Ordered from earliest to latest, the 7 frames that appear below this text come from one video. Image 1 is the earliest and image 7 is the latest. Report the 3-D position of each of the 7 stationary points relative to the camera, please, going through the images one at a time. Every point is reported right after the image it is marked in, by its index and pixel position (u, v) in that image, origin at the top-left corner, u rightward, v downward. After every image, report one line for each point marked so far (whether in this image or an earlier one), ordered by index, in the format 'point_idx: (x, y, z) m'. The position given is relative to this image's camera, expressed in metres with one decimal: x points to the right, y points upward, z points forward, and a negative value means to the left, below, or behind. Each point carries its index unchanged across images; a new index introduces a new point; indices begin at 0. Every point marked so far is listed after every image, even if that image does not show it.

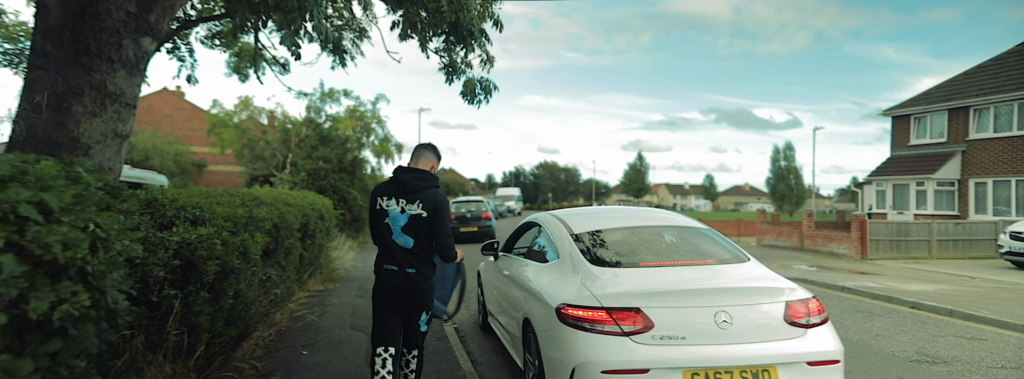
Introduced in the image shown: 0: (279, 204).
0: (-3.6, -0.2, +6.5) m
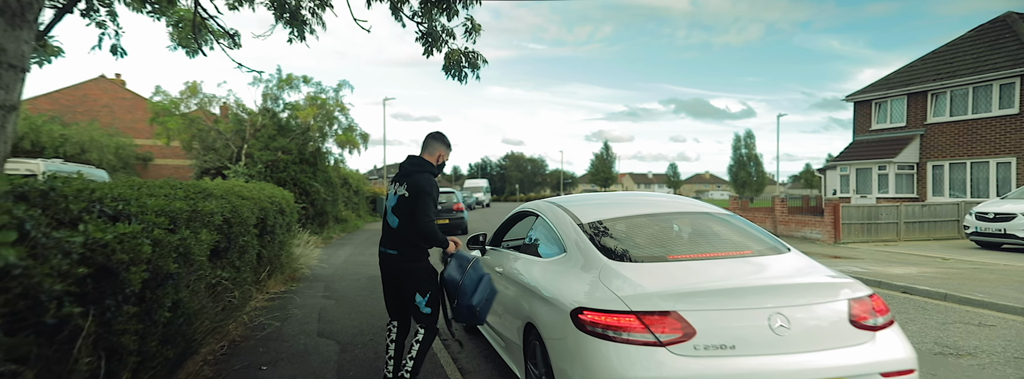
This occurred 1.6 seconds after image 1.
0: (-3.8, -0.1, +5.8) m
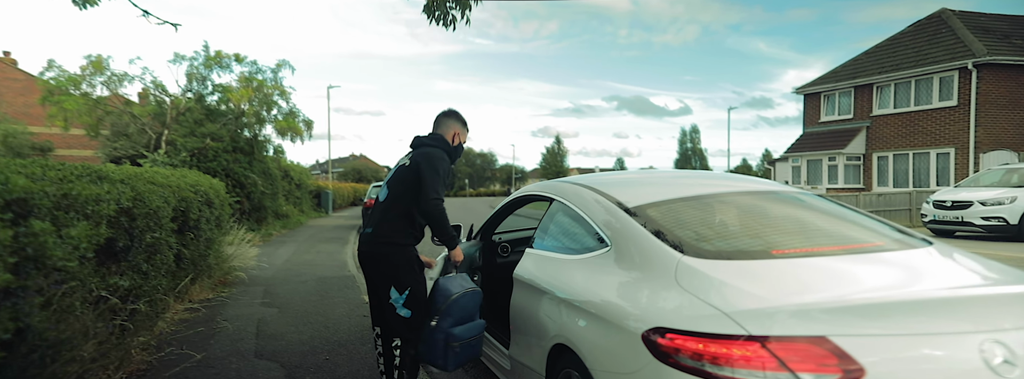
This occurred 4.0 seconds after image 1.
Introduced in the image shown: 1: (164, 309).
0: (-4.0, +0.1, +4.5) m
1: (-3.6, -1.2, +4.4) m
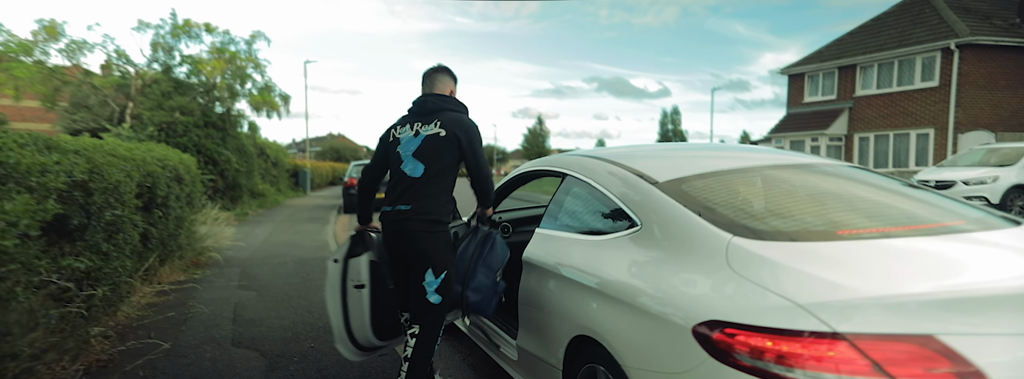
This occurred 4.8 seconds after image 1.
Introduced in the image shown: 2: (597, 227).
0: (-4.0, +0.3, +4.1) m
1: (-3.6, -1.0, +4.0) m
2: (+0.4, -0.2, +2.2) m
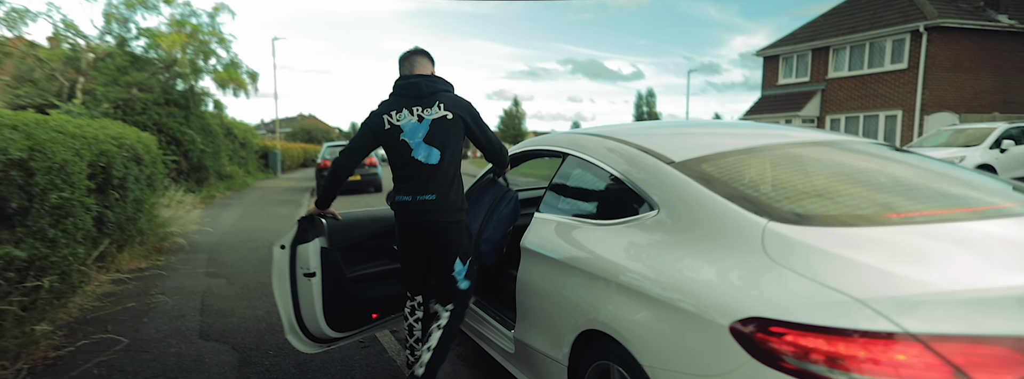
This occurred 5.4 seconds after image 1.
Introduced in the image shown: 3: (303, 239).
0: (-4.1, +0.5, +3.7) m
1: (-3.7, -0.8, +3.7) m
2: (+0.4, -0.1, +2.1) m
3: (-1.1, -0.3, +2.3) m
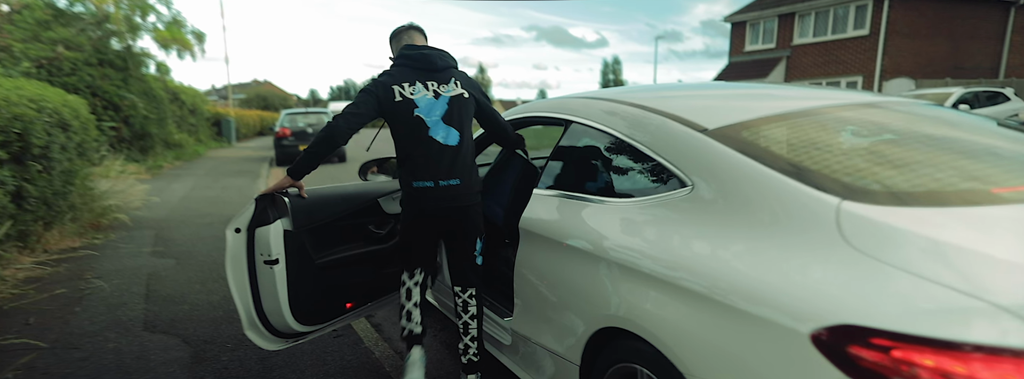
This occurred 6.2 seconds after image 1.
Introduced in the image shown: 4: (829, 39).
0: (-4.2, +0.7, +3.0) m
1: (-3.8, -0.6, +3.1) m
2: (+0.4, 0.0, +1.8) m
3: (-1.2, -0.2, +2.0) m
4: (+12.4, +5.5, +16.5) m
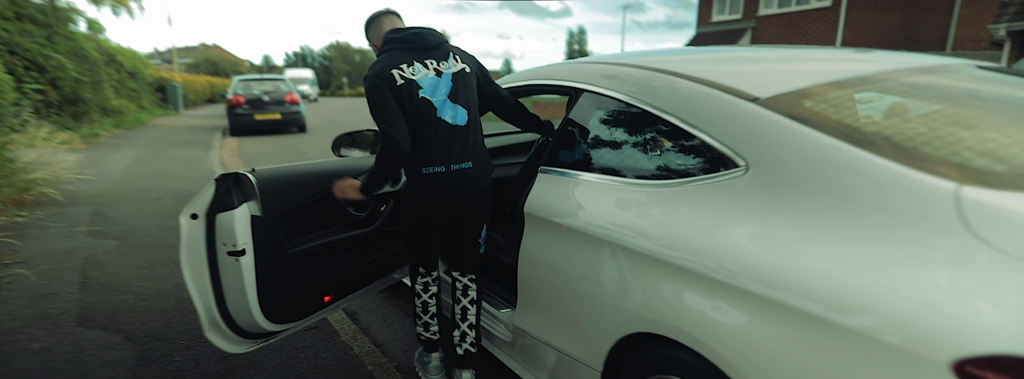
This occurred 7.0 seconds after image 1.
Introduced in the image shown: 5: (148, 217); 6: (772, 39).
0: (-4.3, +0.9, +2.4) m
1: (-3.9, -0.4, +2.6) m
2: (+0.5, +0.1, +1.6) m
3: (-1.1, -0.1, +1.6) m
4: (+11.3, +6.4, +16.7) m
5: (-4.2, -0.3, +4.8) m
6: (+10.7, +5.4, +17.2) m
